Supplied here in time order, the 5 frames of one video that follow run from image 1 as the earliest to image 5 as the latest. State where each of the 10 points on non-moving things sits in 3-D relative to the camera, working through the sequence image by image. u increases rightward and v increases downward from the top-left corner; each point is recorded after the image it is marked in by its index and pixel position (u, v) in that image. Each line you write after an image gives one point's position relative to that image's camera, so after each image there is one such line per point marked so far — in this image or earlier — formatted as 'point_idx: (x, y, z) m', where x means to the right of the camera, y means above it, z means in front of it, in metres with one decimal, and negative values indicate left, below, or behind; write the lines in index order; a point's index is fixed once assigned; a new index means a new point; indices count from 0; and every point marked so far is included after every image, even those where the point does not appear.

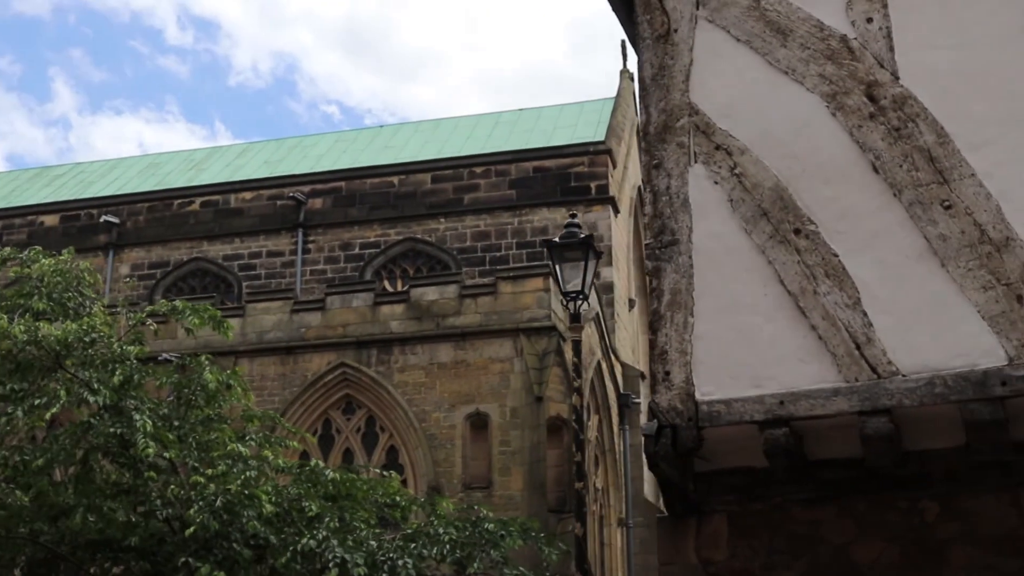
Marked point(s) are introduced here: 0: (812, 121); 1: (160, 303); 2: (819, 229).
0: (+1.3, +0.8, +5.3) m
1: (-3.4, -0.1, +11.5) m
2: (+1.3, +0.3, +5.2) m
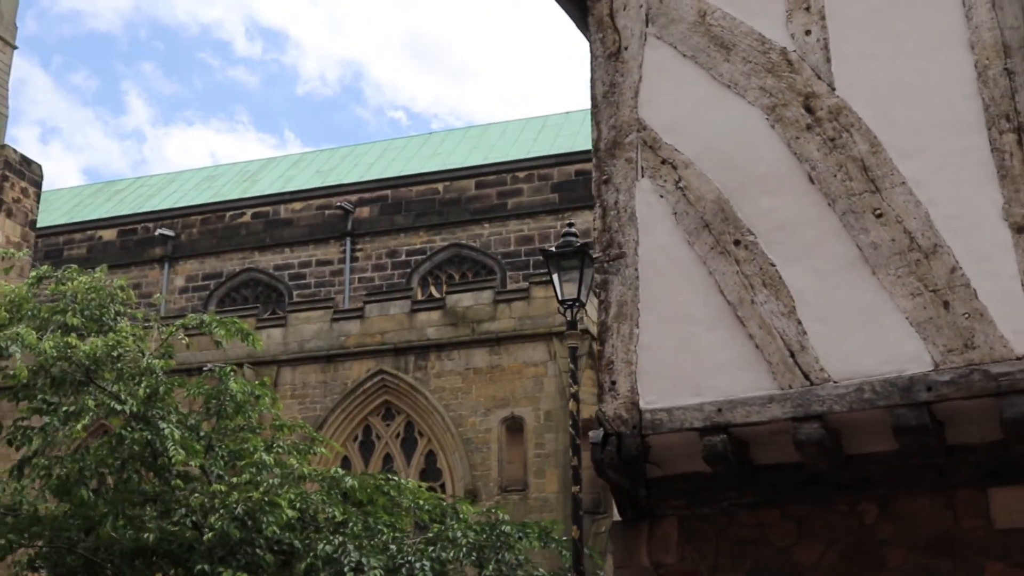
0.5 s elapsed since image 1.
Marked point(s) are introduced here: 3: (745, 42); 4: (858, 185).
0: (+1.1, +0.7, +5.5) m
1: (-3.3, -0.3, +11.9) m
2: (+1.1, +0.2, +5.3) m
3: (+1.1, +1.2, +5.6) m
4: (+1.5, +0.4, +5.1) m
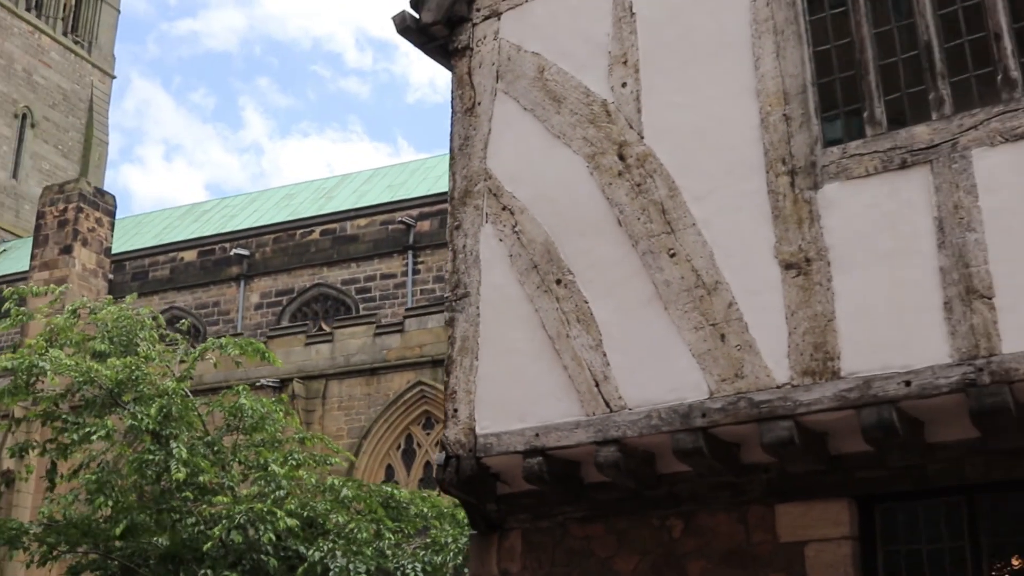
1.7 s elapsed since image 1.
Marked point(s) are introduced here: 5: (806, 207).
0: (+0.3, +0.5, +6.0) m
1: (-3.3, -0.6, +12.9) m
2: (+0.3, 0.0, +5.8) m
3: (+0.3, +1.0, +6.1) m
4: (+0.7, +0.3, +5.6) m
5: (+1.3, +0.4, +5.2) m
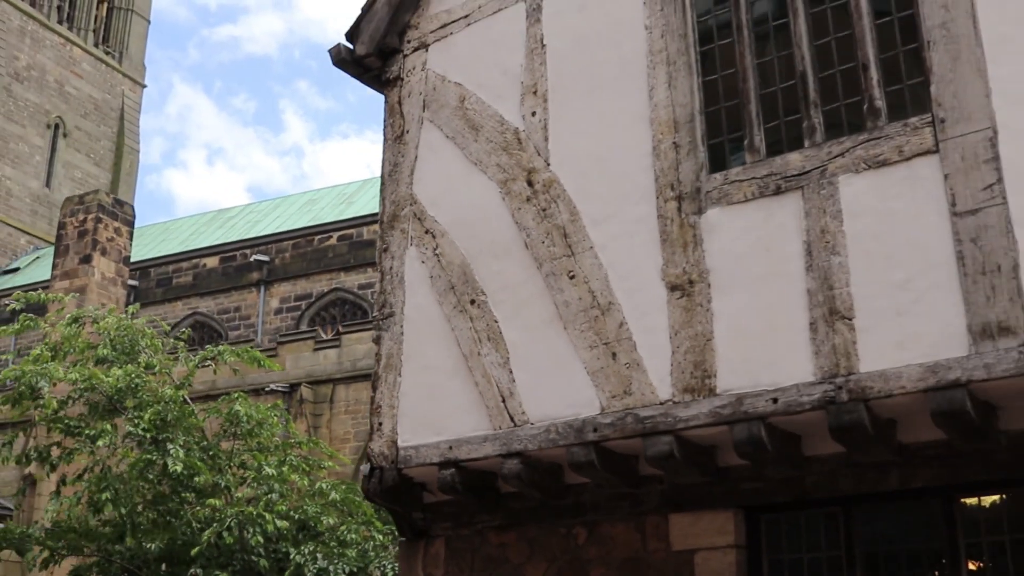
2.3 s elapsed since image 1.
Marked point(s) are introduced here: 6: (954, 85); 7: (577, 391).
0: (-0.1, +0.4, +6.3) m
1: (-3.4, -0.7, +13.3) m
2: (-0.1, -0.1, +6.1) m
3: (-0.1, +0.9, +6.4) m
4: (+0.2, +0.2, +5.9) m
5: (+0.8, +0.3, +5.5) m
6: (+1.9, +0.9, +5.0) m
7: (+0.3, -0.5, +5.6) m
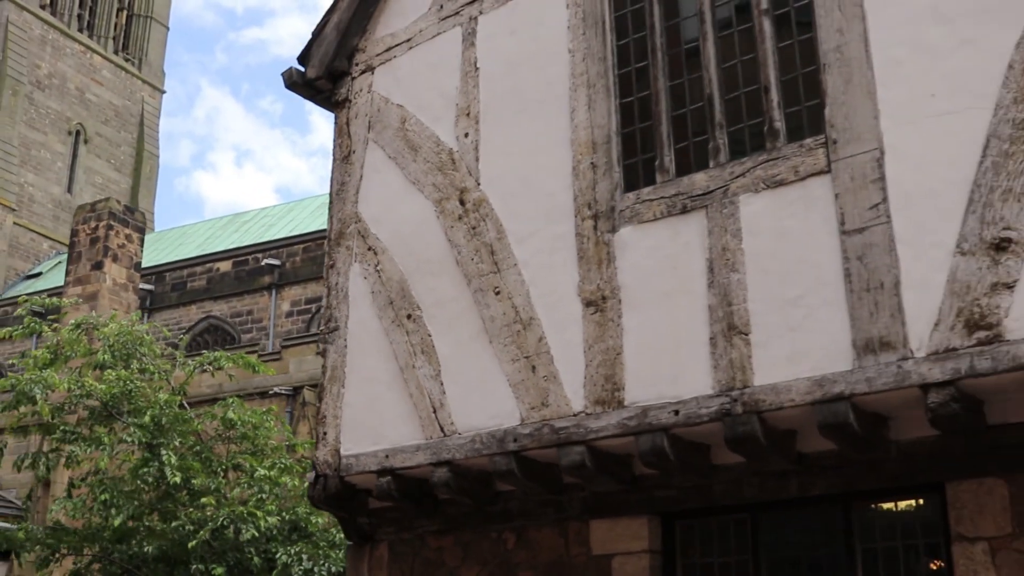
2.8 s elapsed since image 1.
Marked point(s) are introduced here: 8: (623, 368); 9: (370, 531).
0: (-0.5, +0.4, +6.5) m
1: (-3.6, -0.8, +13.7) m
2: (-0.5, -0.1, +6.4) m
3: (-0.5, +0.8, +6.6) m
4: (-0.1, +0.1, +6.1) m
5: (+0.4, +0.2, +5.7) m
6: (+1.5, +0.8, +5.1) m
7: (-0.1, -0.6, +5.9) m
8: (+0.5, -0.4, +5.5) m
9: (-0.8, -1.4, +6.7) m
